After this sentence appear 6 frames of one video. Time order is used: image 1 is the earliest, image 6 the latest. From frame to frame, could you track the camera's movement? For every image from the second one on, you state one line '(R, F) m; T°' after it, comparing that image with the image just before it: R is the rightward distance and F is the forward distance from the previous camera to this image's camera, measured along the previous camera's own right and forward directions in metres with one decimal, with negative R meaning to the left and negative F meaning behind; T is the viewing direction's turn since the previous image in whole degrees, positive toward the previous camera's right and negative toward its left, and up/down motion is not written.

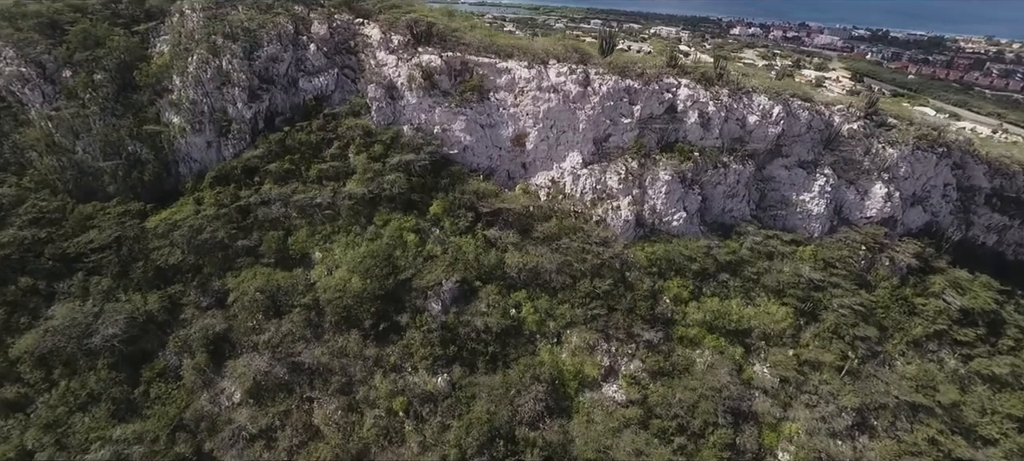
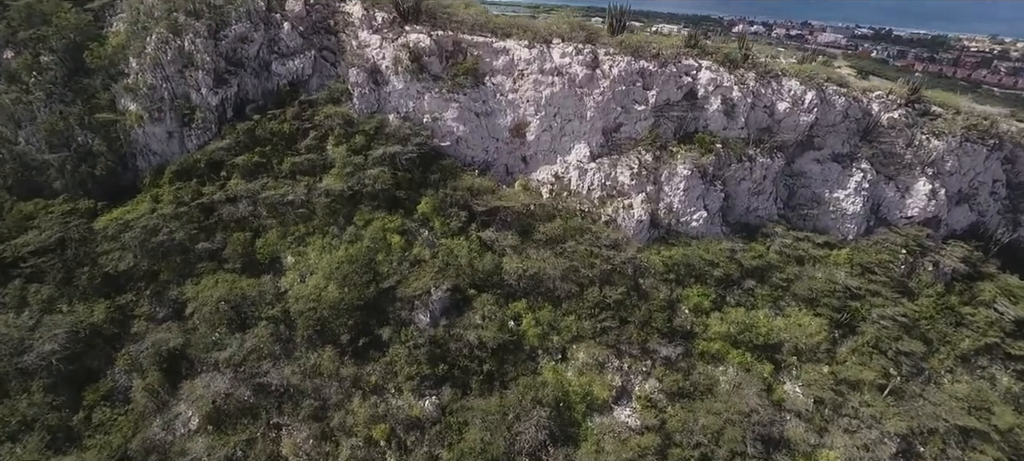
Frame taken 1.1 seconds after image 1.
(+0.1, +2.8) m; 0°
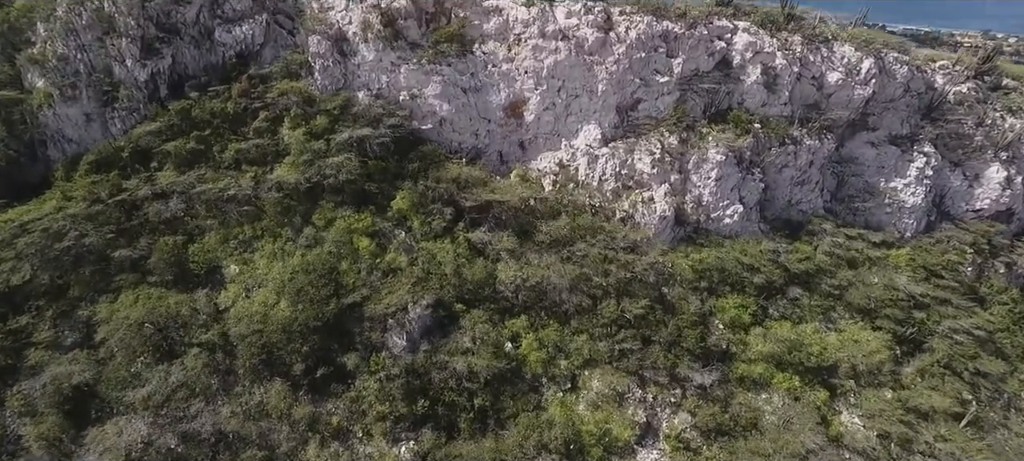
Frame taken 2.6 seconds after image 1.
(-0.1, +3.9) m; +1°
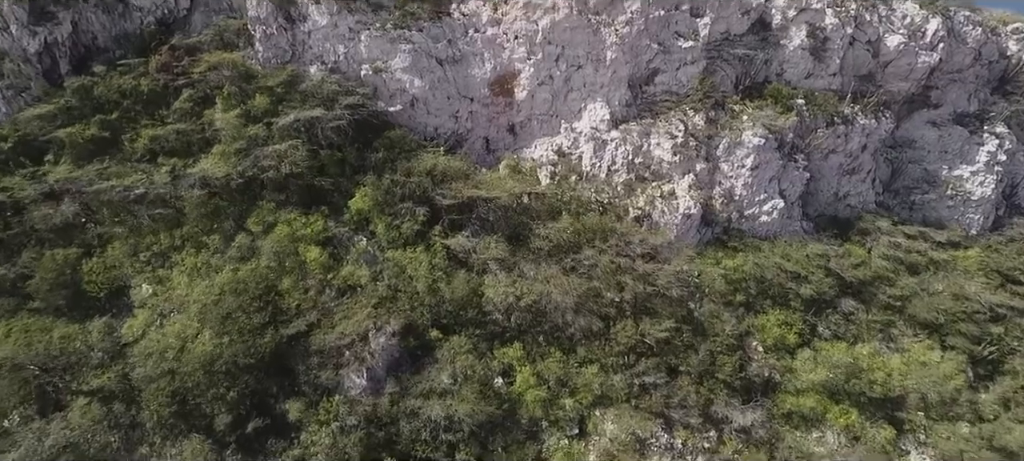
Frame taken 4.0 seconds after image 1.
(+0.1, +3.5) m; +1°
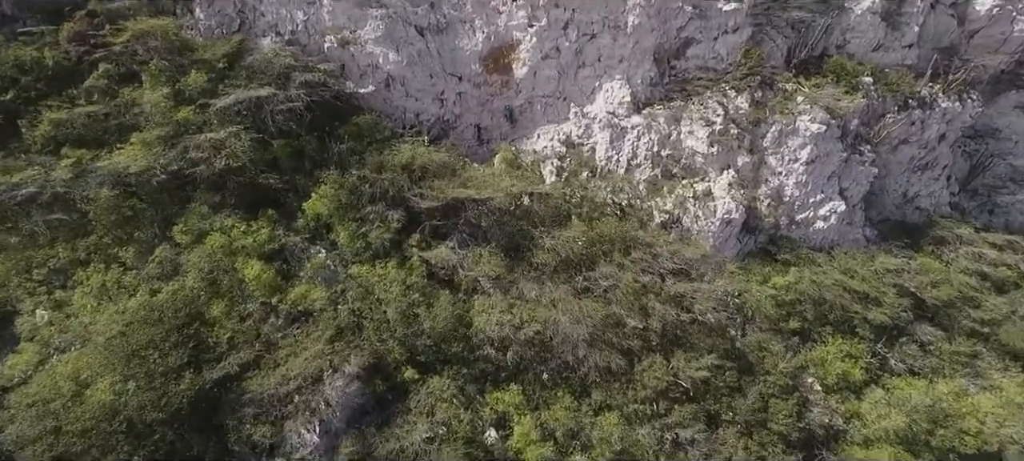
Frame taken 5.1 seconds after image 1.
(+0.1, +2.8) m; 0°
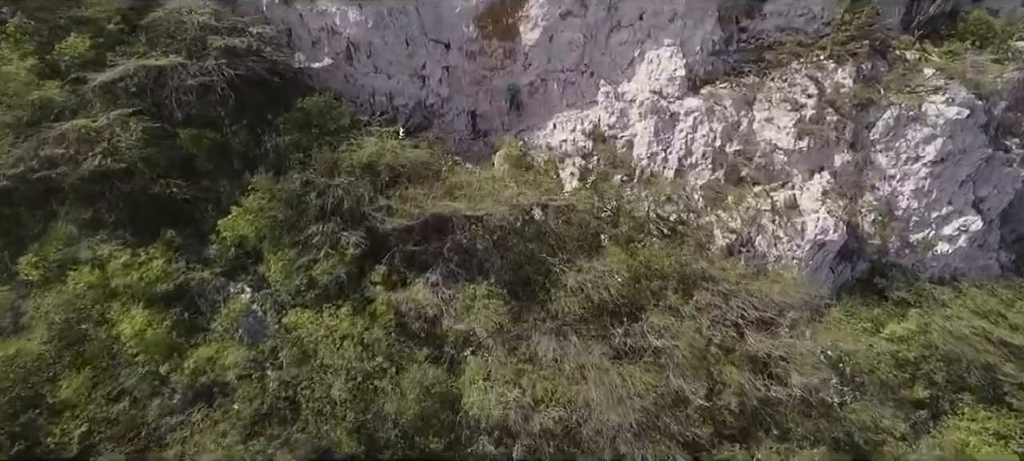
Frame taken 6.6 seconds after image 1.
(-0.1, +3.4) m; 0°
